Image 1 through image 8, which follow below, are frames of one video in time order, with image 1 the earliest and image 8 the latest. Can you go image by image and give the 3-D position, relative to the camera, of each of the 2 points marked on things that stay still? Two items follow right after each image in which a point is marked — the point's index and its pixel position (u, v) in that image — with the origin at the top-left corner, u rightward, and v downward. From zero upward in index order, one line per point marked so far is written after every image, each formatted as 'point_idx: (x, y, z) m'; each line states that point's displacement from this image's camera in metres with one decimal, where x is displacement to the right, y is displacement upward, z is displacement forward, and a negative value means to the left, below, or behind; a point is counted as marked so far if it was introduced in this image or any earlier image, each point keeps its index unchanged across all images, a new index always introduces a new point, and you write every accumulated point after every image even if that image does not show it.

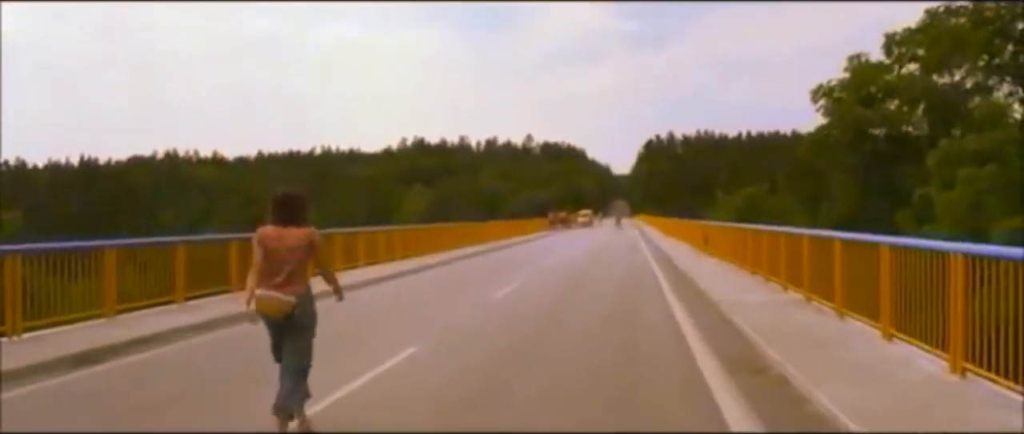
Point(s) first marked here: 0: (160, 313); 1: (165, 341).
0: (-4.4, -1.2, +14.3) m
1: (-3.8, -1.4, +12.9) m
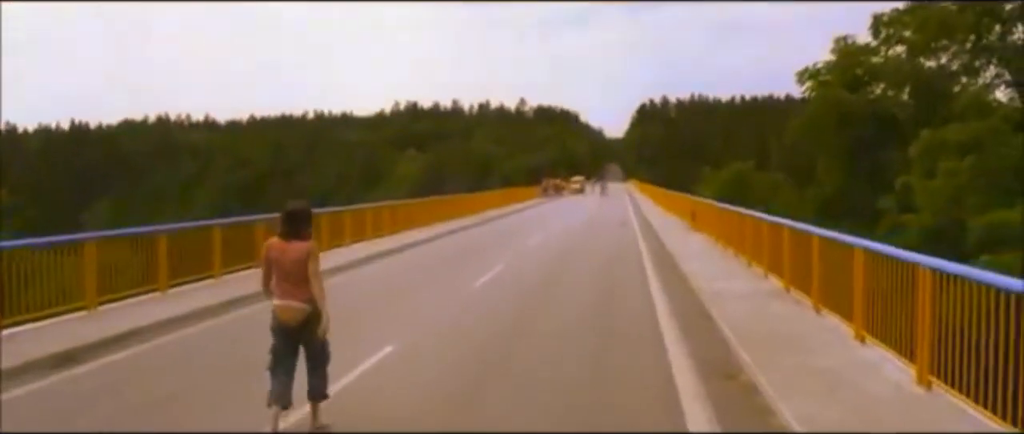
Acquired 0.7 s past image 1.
0: (-4.7, -1.1, +14.4) m
1: (-4.1, -1.3, +13.0) m
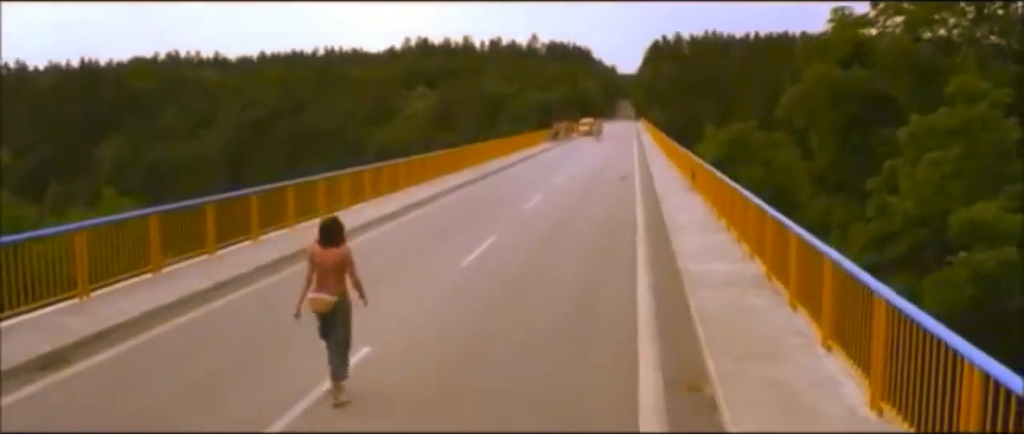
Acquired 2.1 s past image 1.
0: (-4.9, -0.9, +14.7) m
1: (-4.3, -1.2, +13.3) m
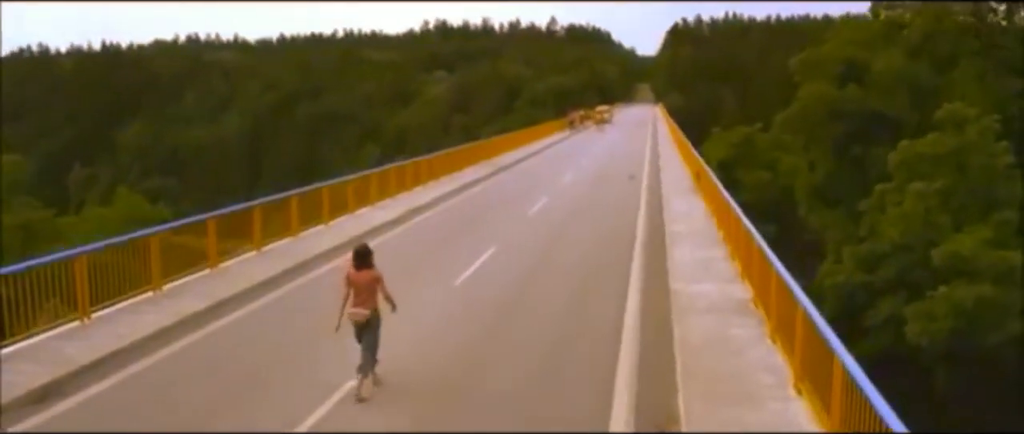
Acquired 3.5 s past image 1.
0: (-5.0, -1.2, +15.1) m
1: (-4.4, -1.5, +13.7) m
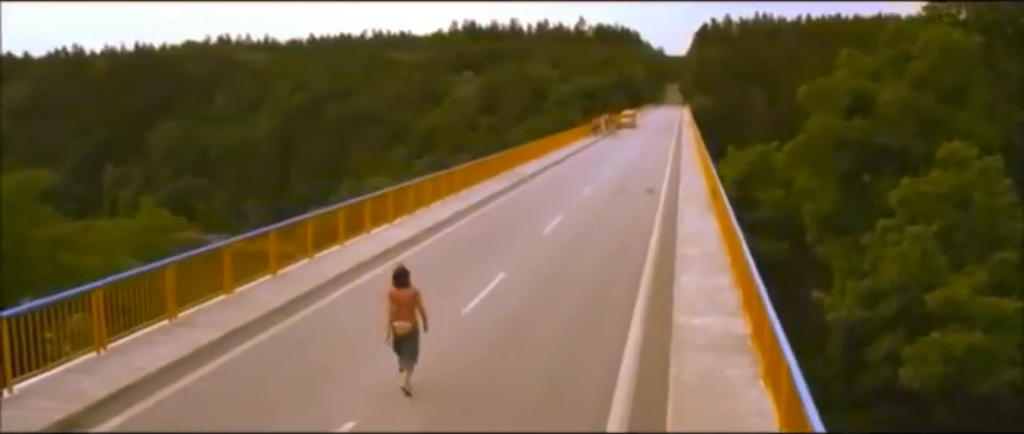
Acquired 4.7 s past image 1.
0: (-4.9, -1.6, +15.6) m
1: (-4.4, -2.0, +14.1) m
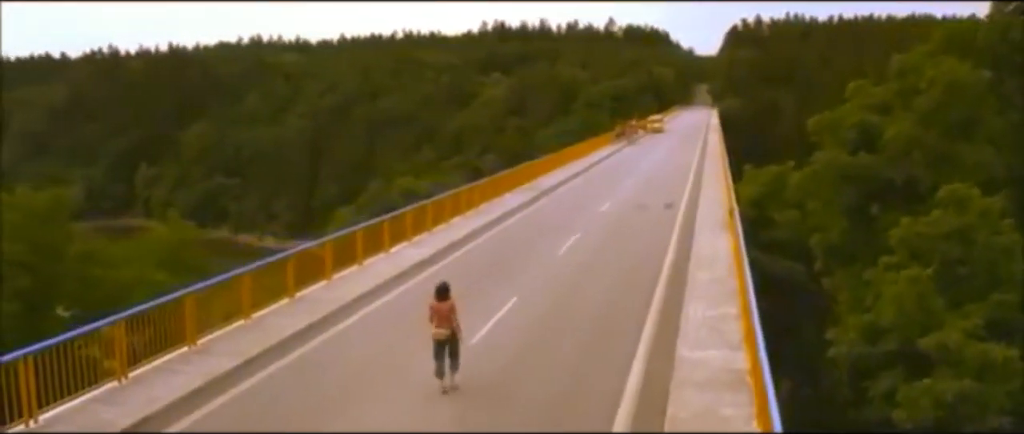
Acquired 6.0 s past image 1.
0: (-4.9, -2.1, +16.2) m
1: (-4.4, -2.4, +14.7) m
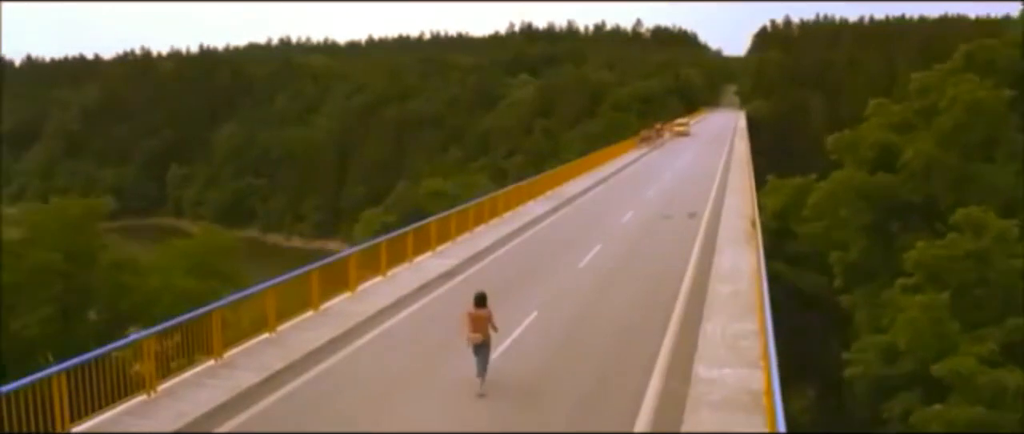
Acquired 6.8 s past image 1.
0: (-4.6, -2.3, +16.6) m
1: (-4.2, -2.7, +15.1) m
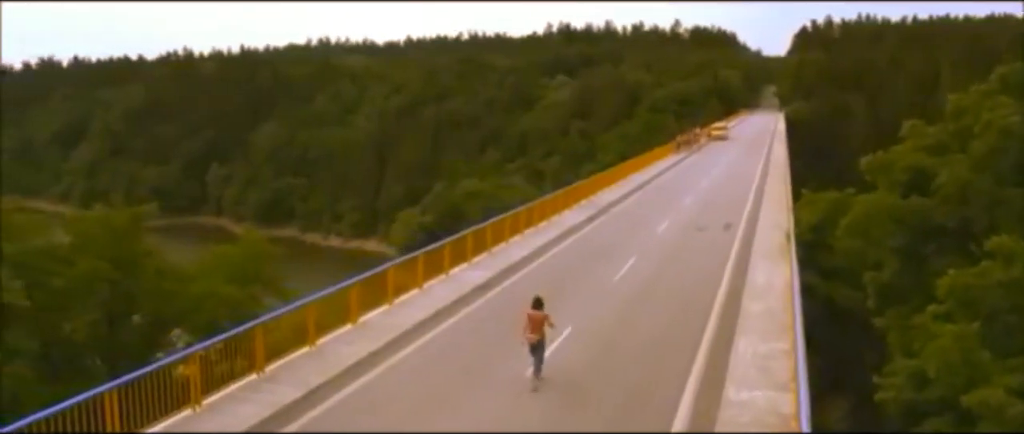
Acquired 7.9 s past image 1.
0: (-4.1, -2.7, +17.0) m
1: (-3.7, -3.0, +15.6) m
